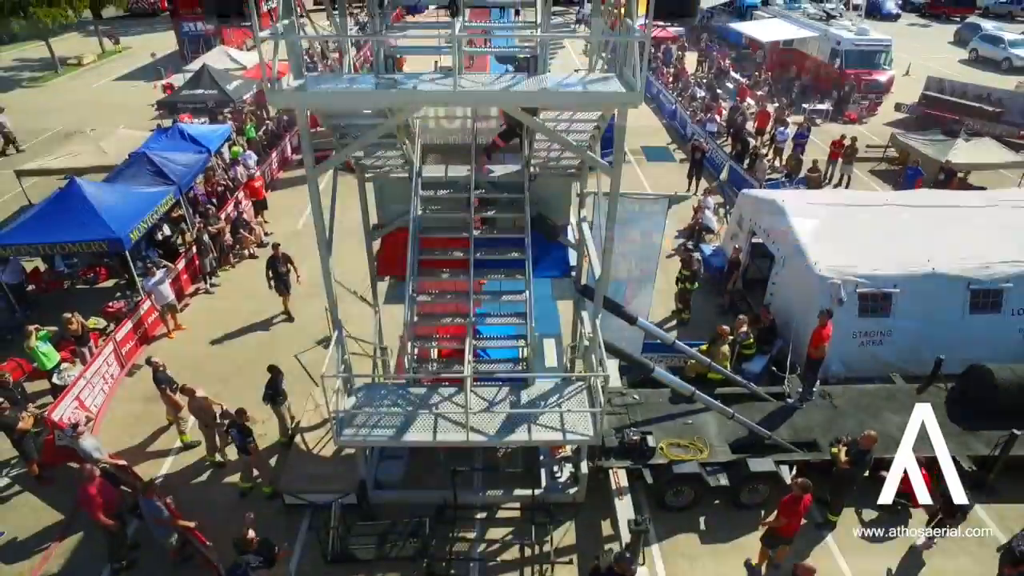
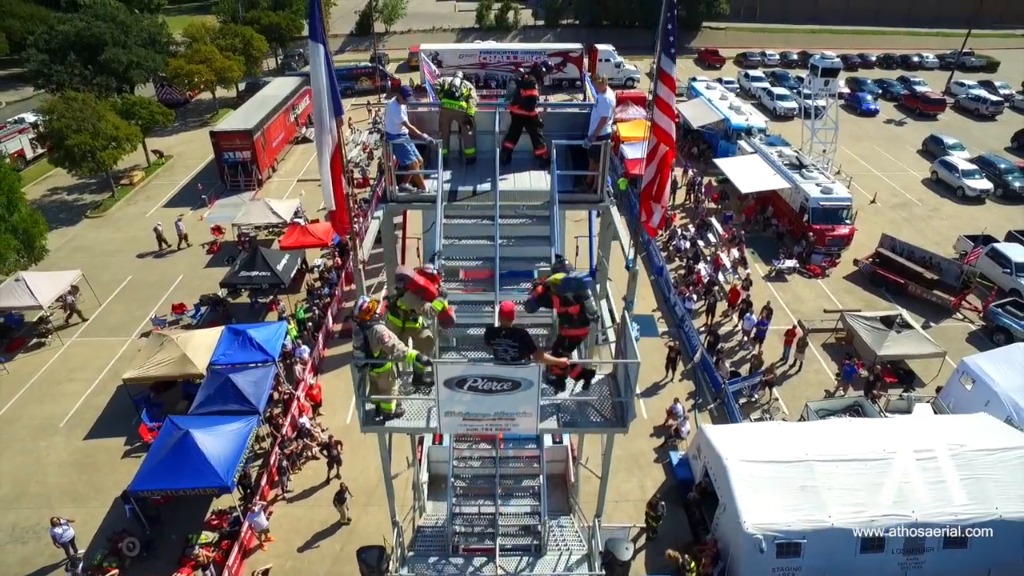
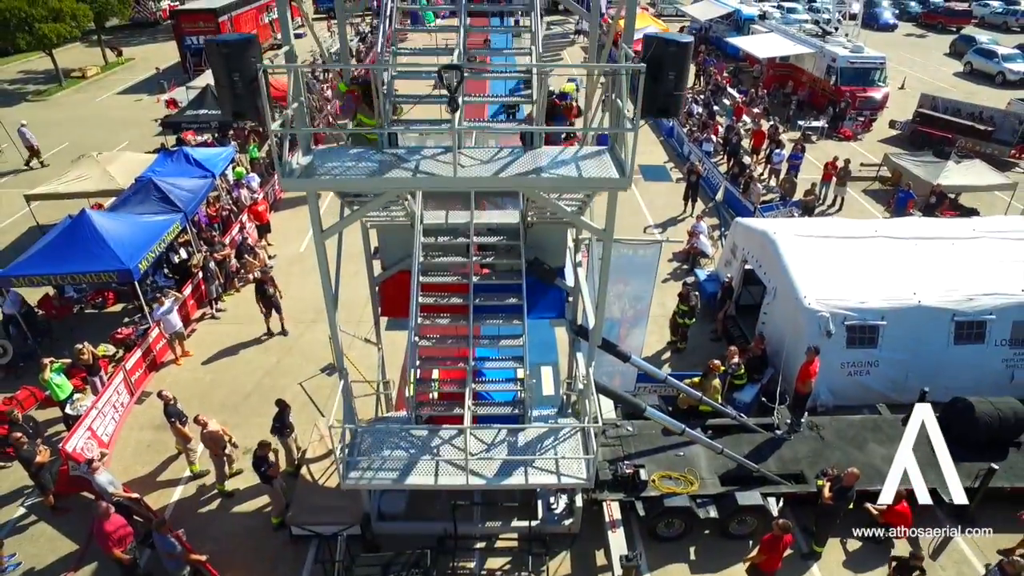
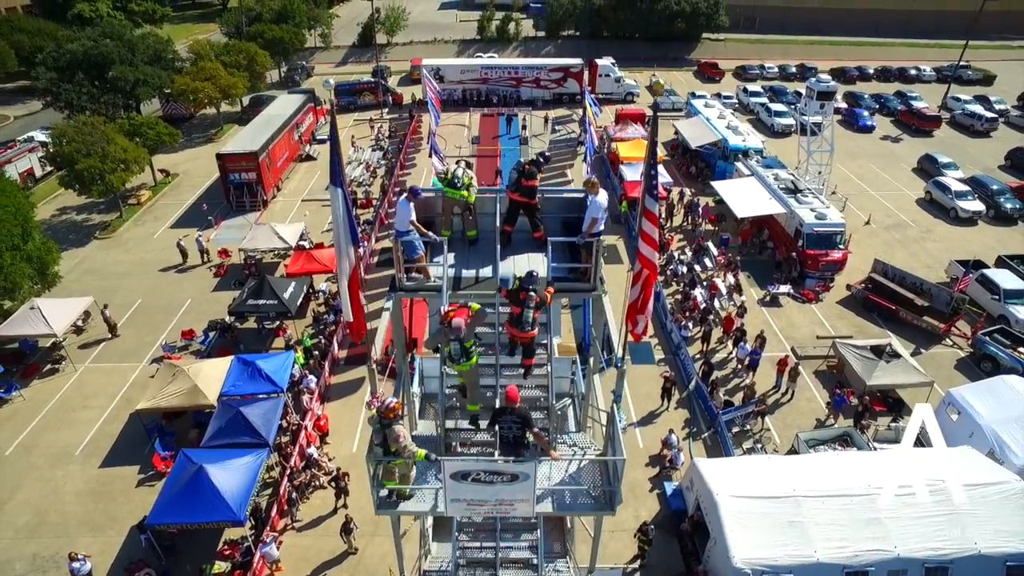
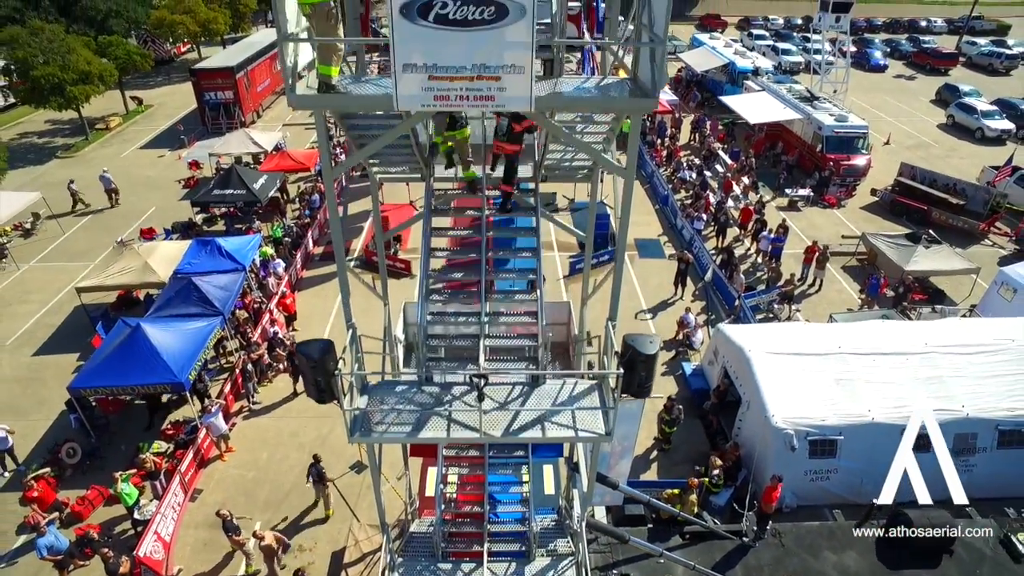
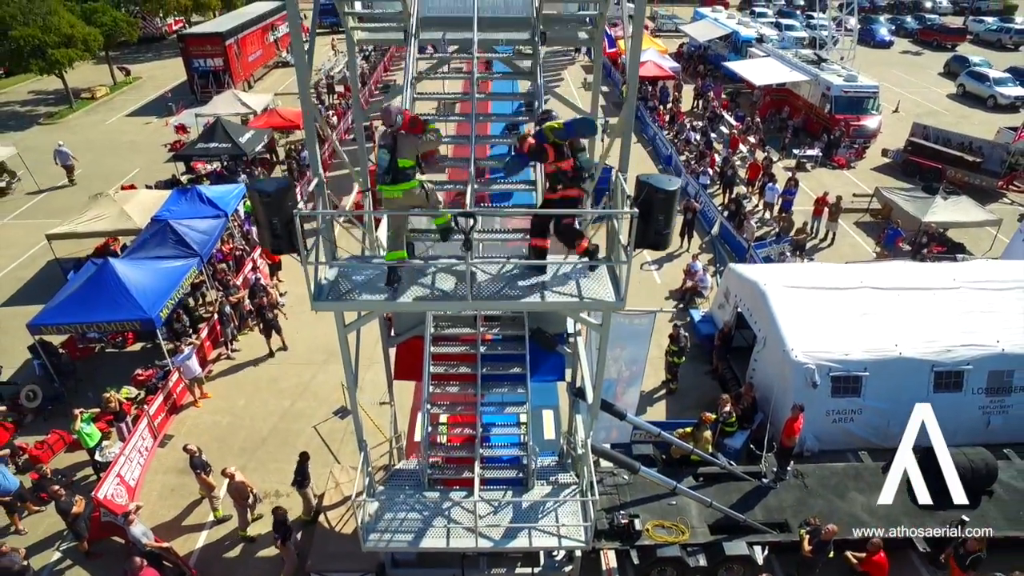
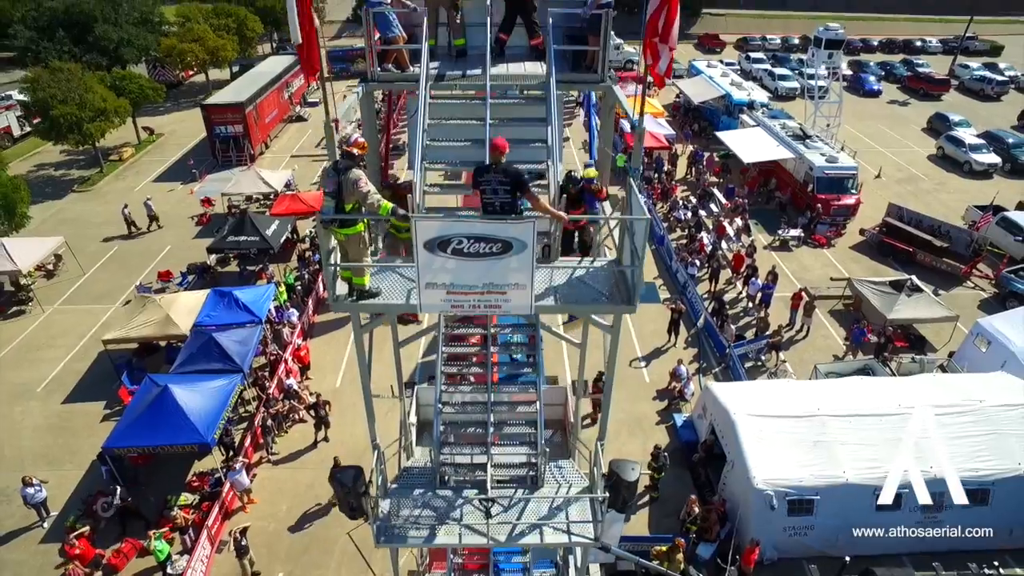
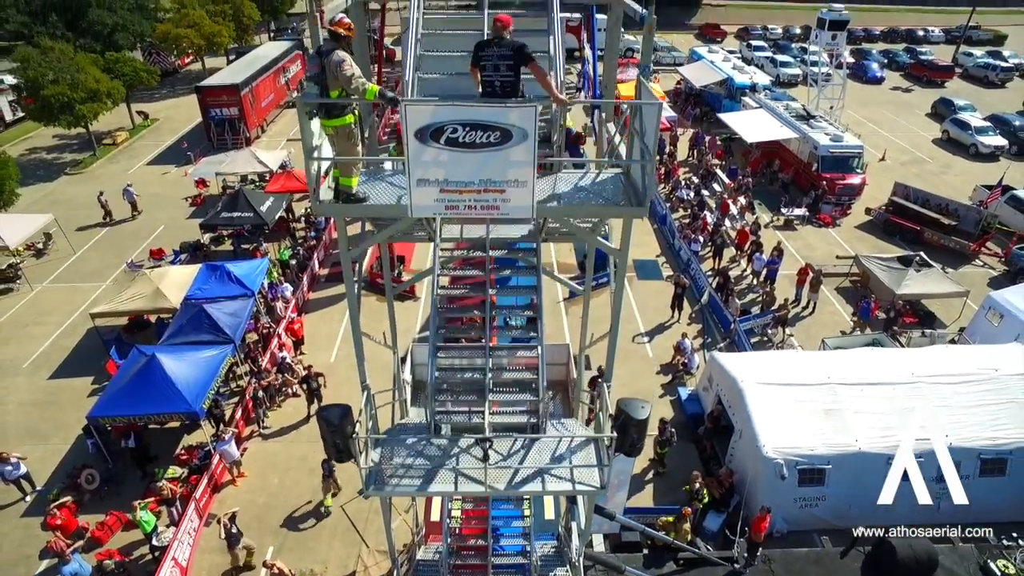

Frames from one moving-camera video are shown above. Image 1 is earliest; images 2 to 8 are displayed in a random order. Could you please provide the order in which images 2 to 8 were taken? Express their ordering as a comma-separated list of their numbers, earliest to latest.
3, 6, 5, 8, 7, 2, 4
